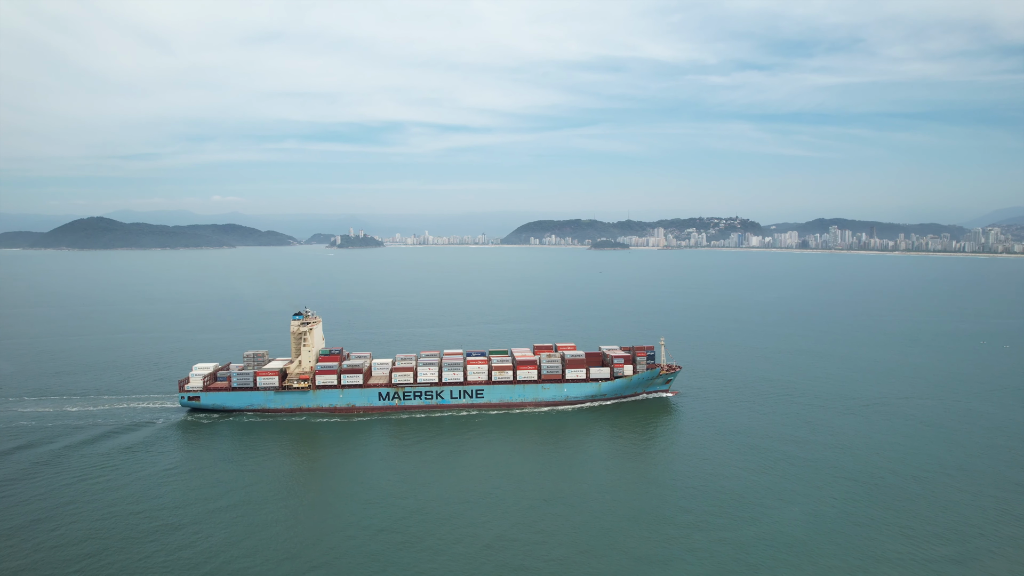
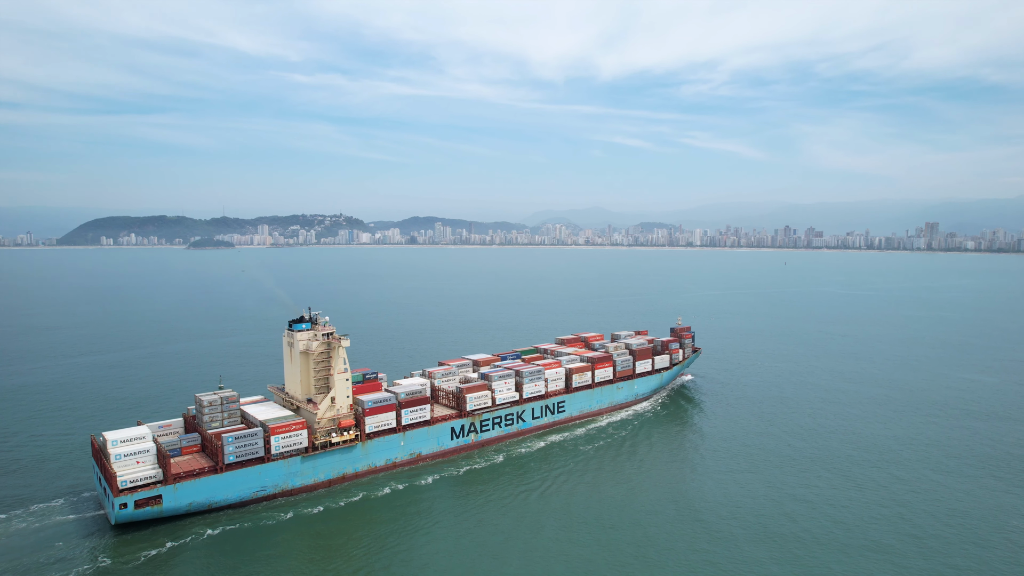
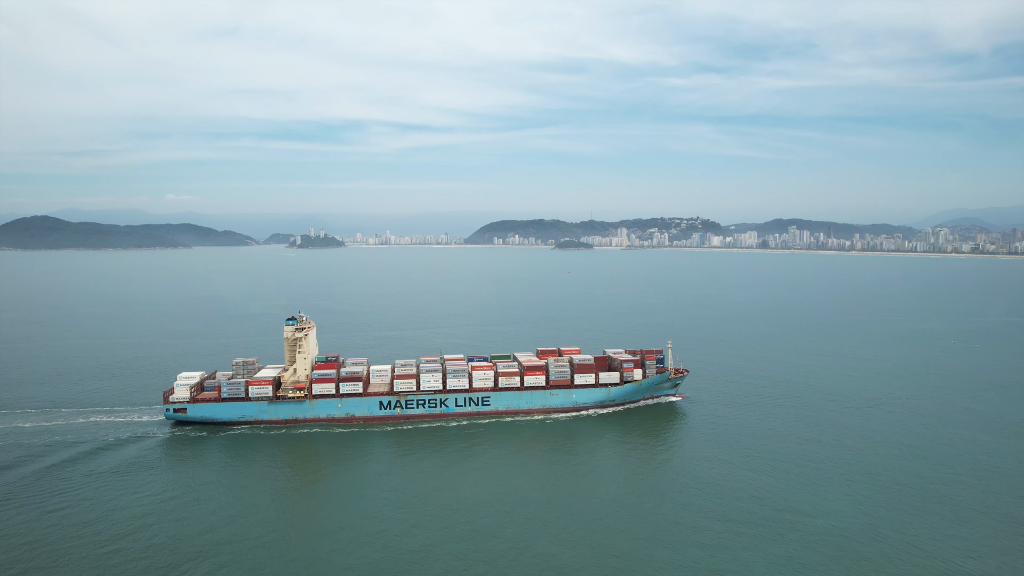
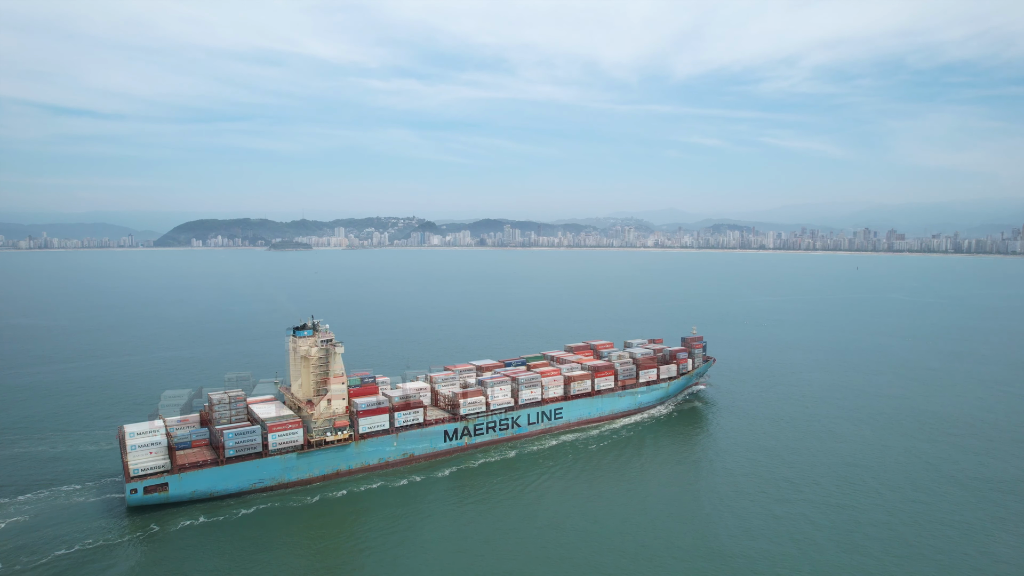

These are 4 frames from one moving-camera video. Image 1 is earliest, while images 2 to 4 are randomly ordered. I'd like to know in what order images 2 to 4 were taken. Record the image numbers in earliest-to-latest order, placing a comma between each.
3, 4, 2
